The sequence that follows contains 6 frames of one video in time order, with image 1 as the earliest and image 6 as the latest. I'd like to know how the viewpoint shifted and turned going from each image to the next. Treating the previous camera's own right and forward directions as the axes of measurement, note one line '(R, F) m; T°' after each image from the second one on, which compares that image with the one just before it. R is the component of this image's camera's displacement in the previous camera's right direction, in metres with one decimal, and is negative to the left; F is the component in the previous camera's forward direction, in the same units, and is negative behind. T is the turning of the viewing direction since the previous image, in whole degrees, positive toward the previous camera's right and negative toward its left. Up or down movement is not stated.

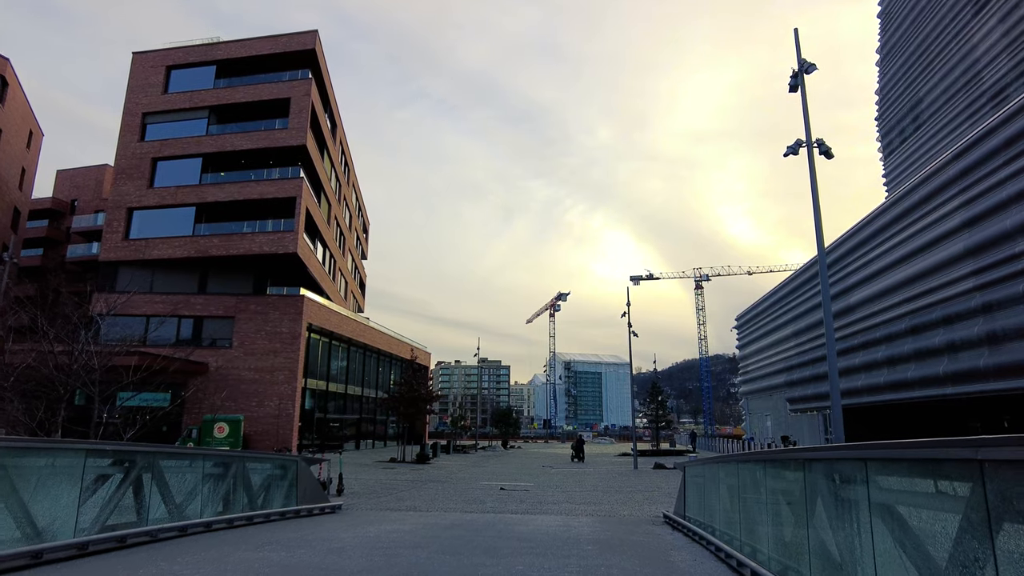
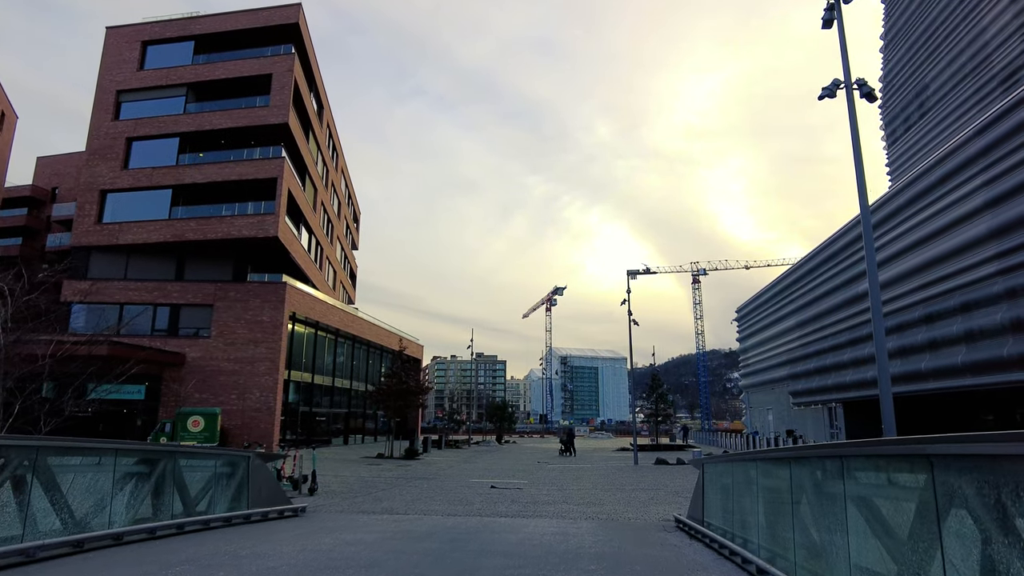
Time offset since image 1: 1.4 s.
(+0.1, +1.5) m; 0°
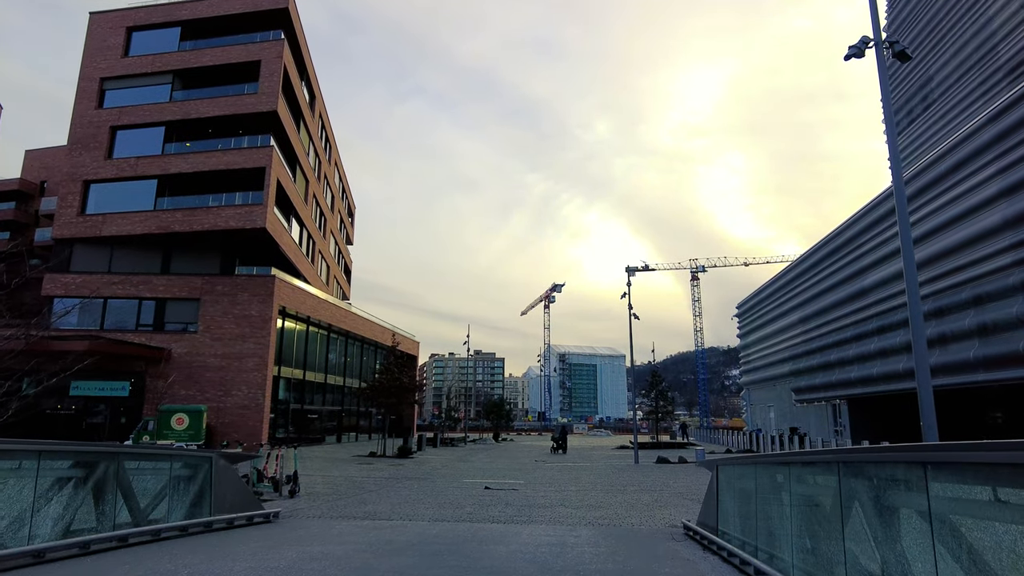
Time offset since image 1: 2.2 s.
(+0.1, +0.9) m; 0°
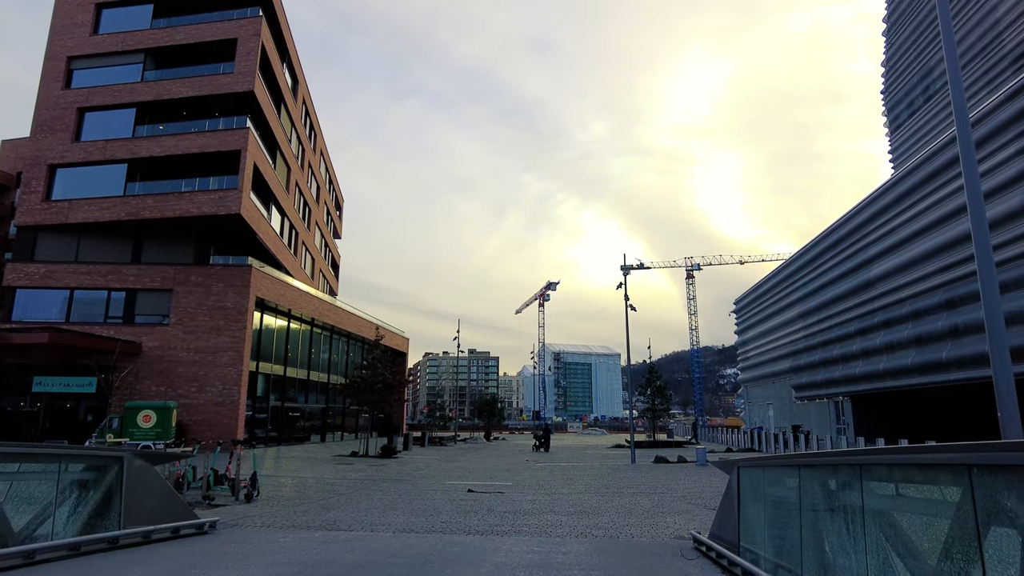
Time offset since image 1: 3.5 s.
(+0.2, +1.4) m; 0°
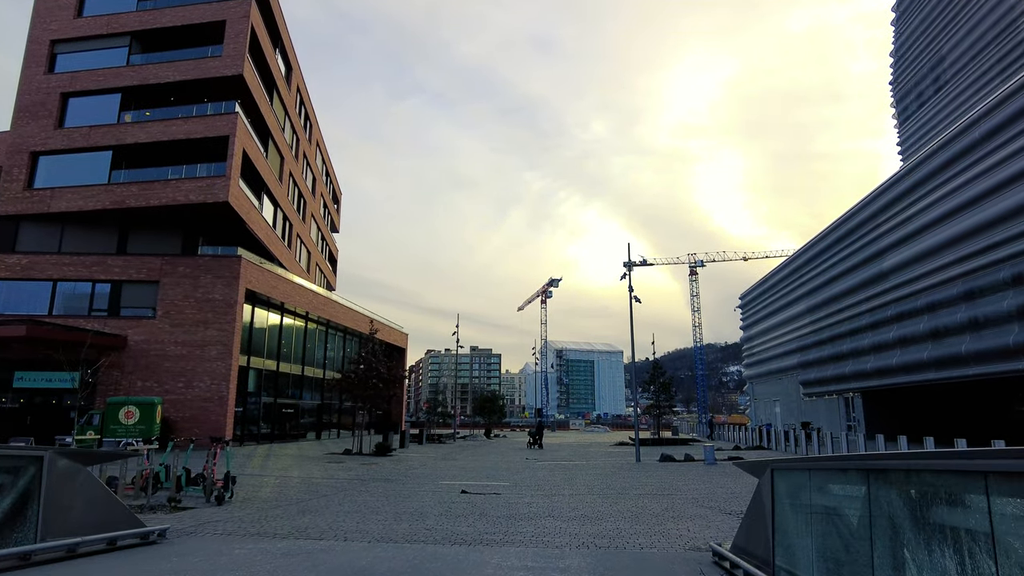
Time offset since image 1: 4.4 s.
(+0.1, +1.0) m; 0°
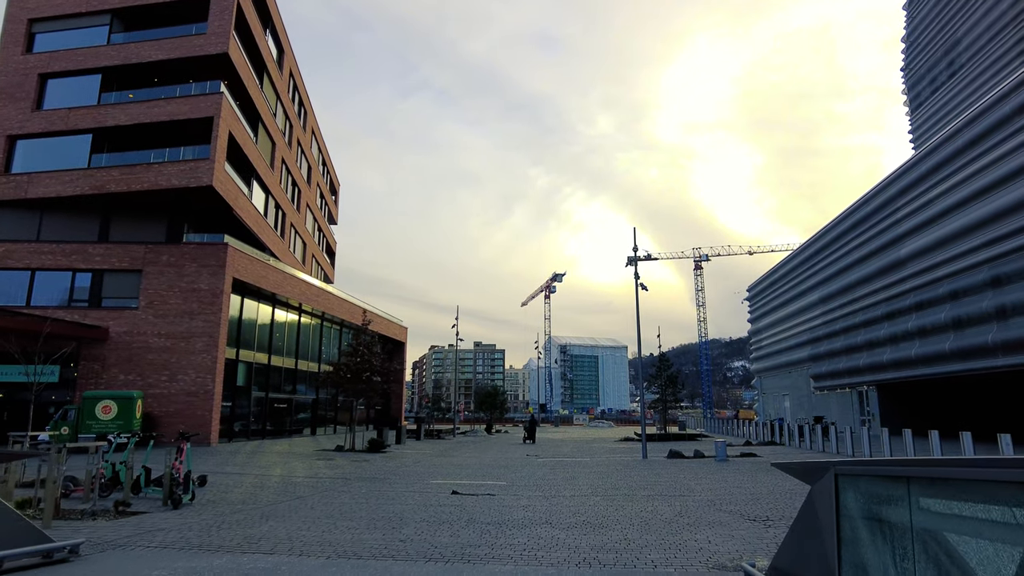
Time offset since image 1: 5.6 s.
(+0.2, +1.2) m; 0°
